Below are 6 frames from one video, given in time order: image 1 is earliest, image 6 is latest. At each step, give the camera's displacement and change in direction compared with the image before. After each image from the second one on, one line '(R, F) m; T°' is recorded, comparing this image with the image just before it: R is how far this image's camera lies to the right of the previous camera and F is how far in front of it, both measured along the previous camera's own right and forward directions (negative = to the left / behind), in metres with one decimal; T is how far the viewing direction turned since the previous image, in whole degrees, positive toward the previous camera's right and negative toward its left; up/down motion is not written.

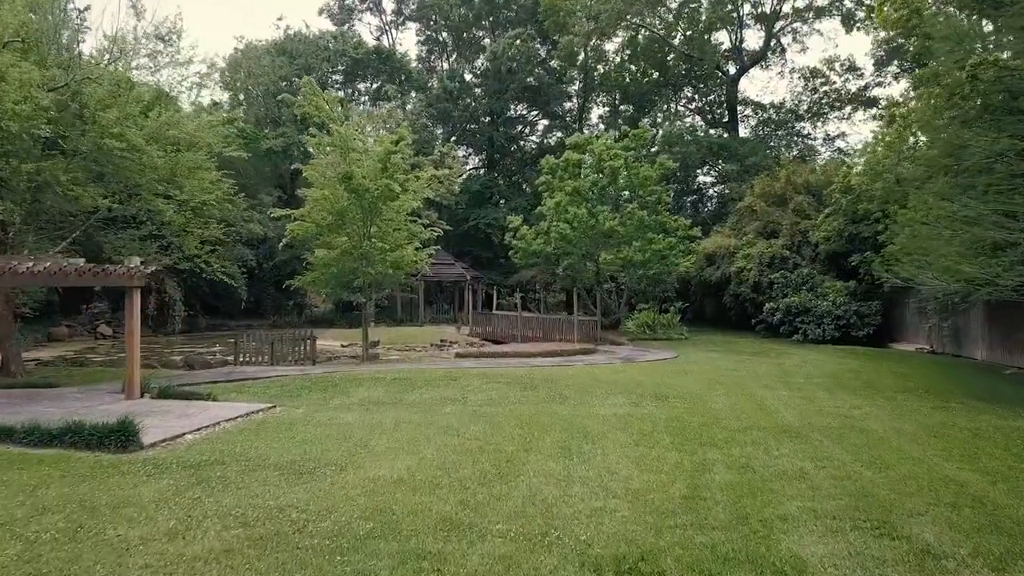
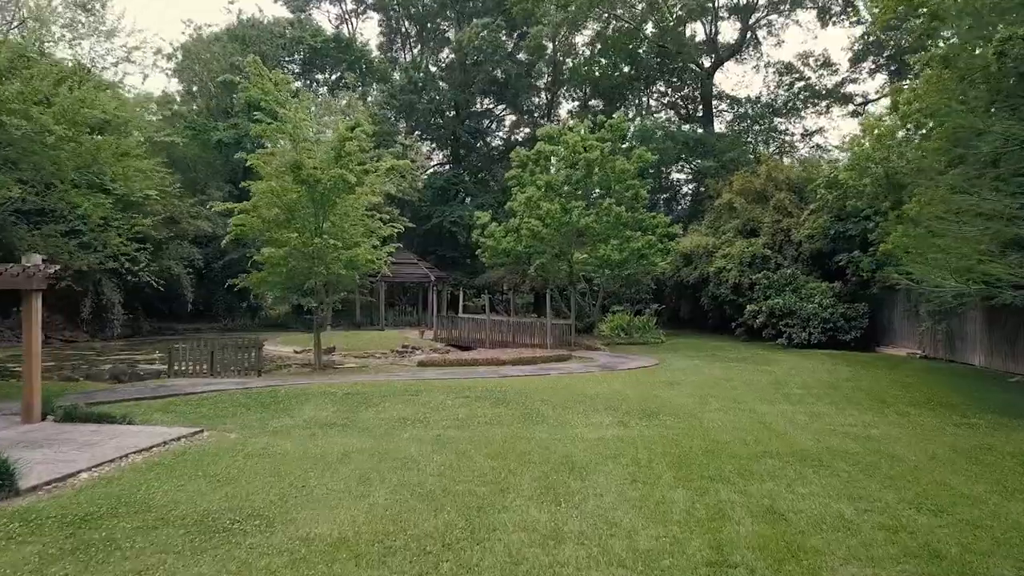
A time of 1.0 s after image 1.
(-0.1, +1.5) m; +2°
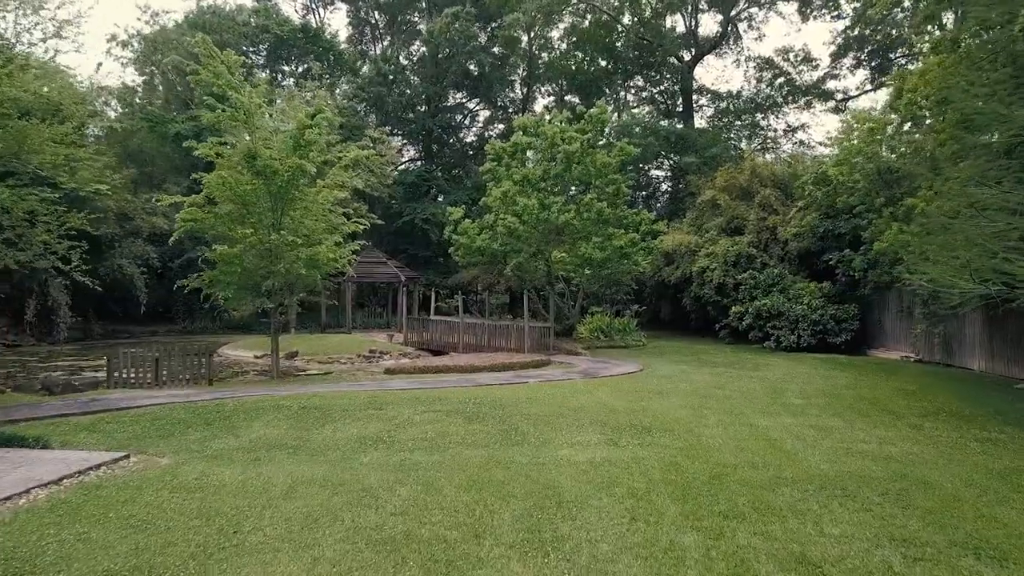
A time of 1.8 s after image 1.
(0.0, +1.2) m; +2°
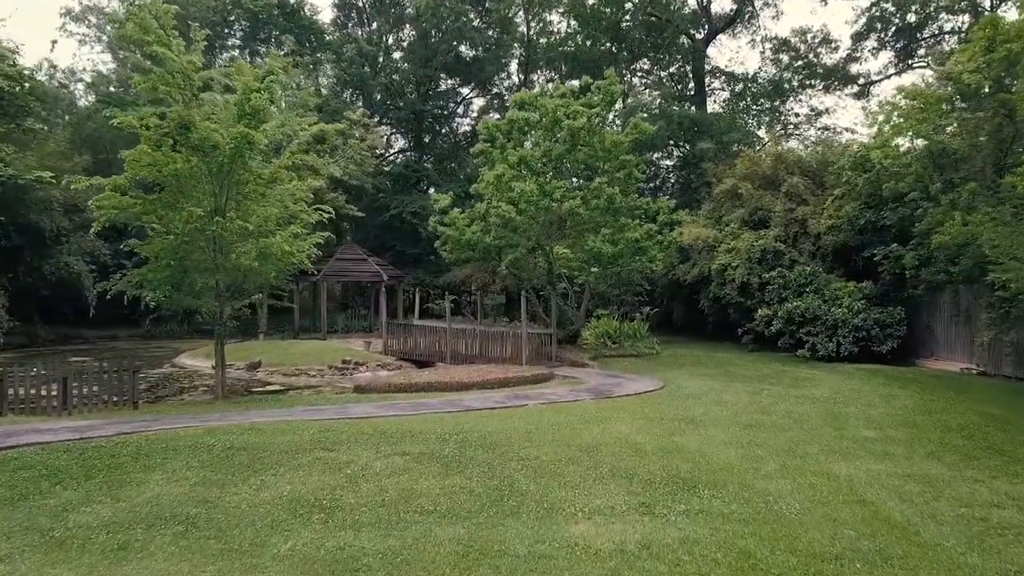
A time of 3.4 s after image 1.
(0.0, +2.6) m; 0°
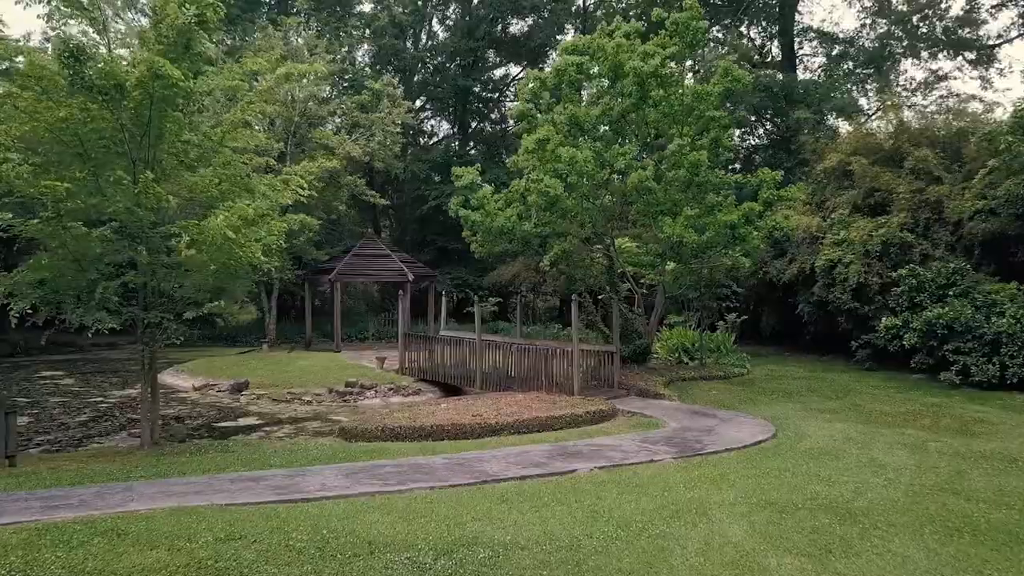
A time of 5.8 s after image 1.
(+0.2, +3.8) m; -4°
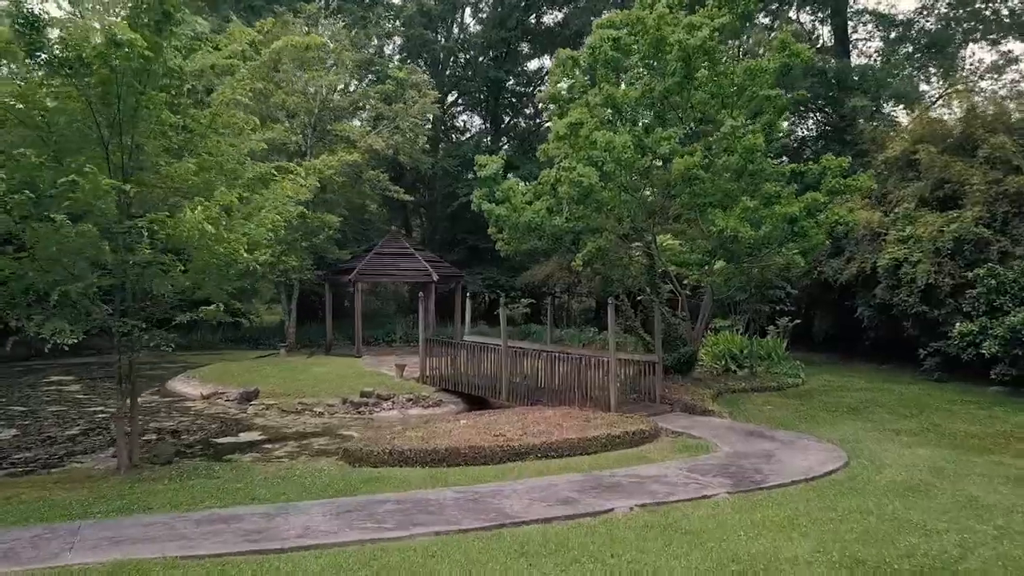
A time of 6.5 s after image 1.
(+0.1, +1.2) m; -3°
